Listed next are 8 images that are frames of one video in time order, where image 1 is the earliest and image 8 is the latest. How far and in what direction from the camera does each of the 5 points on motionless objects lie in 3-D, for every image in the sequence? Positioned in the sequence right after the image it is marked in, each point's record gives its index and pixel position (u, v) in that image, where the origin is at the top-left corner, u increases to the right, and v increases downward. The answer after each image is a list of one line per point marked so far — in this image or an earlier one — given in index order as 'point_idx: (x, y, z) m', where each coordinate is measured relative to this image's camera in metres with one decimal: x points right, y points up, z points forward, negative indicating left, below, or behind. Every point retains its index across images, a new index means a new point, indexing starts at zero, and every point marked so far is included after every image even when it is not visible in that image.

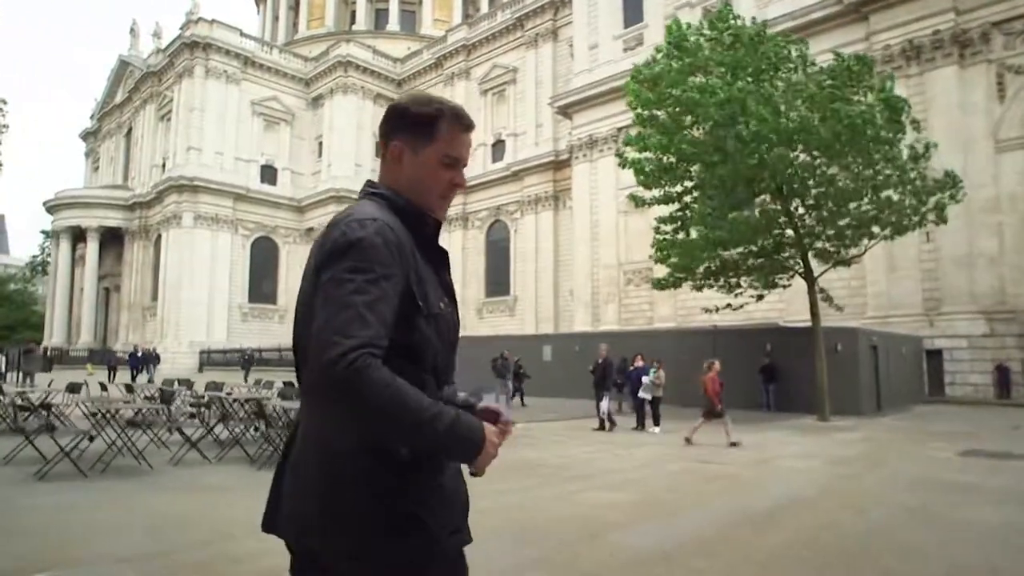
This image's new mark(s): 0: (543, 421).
0: (+0.7, -3.2, +16.5) m
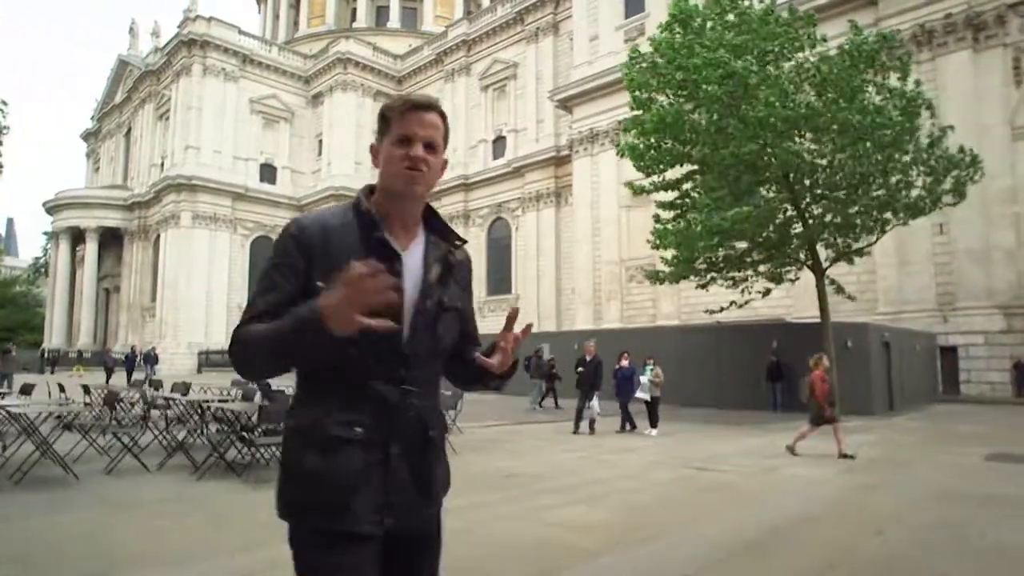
0: (+0.5, -3.1, +15.7) m
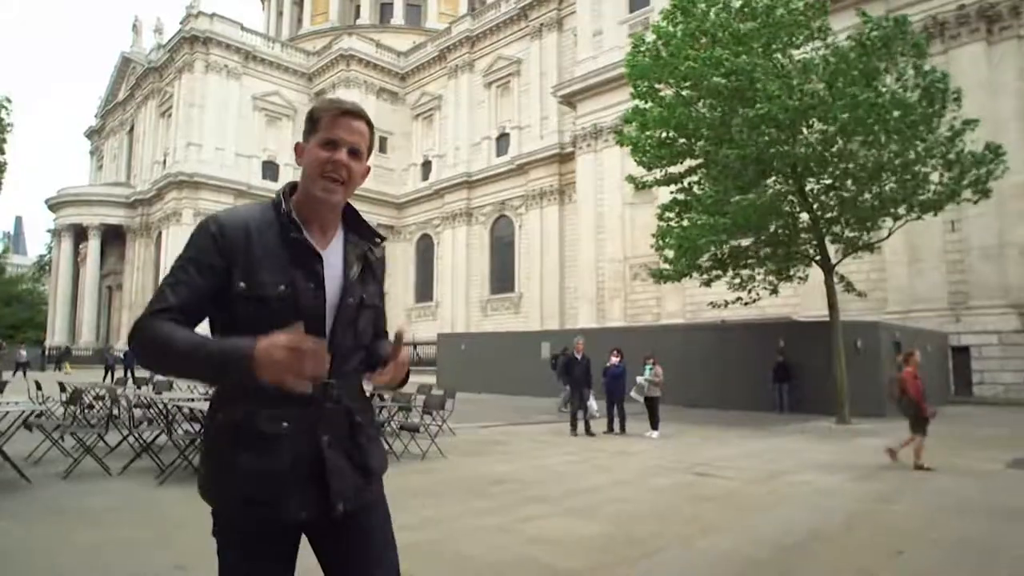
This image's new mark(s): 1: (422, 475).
0: (+0.5, -3.0, +15.2) m
1: (-1.0, -2.1, +7.7) m
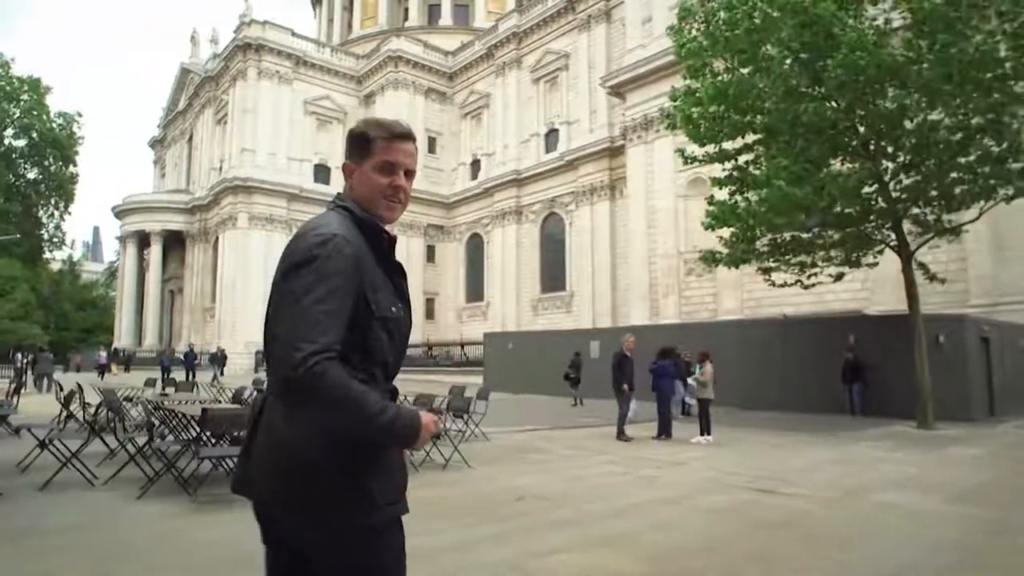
0: (+1.4, -2.9, +14.3) m
1: (-0.7, -2.0, +6.8) m
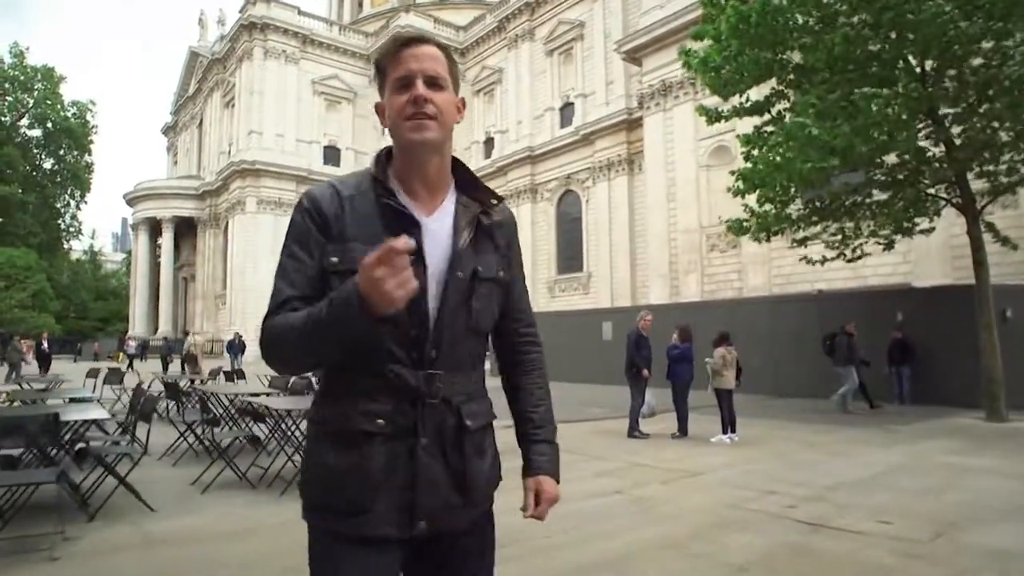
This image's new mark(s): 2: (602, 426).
0: (+1.3, -2.4, +12.5) m
1: (-1.0, -1.7, +5.1) m
2: (+1.6, -2.3, +11.7) m
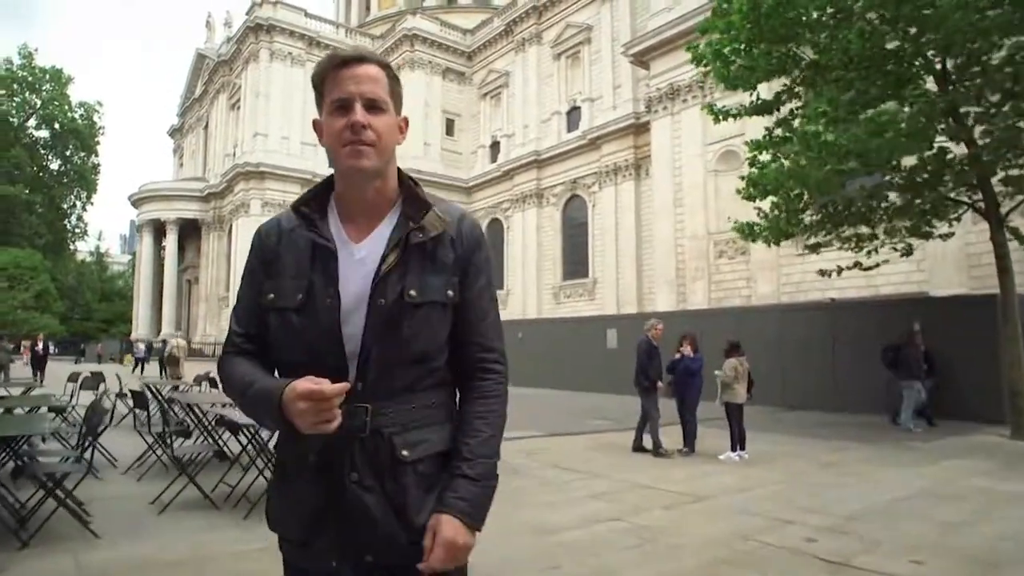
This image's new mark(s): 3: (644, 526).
0: (+1.3, -2.5, +12.0) m
1: (-1.1, -1.7, +4.7) m
2: (+1.5, -2.4, +11.2) m
3: (+1.0, -1.7, +5.1) m
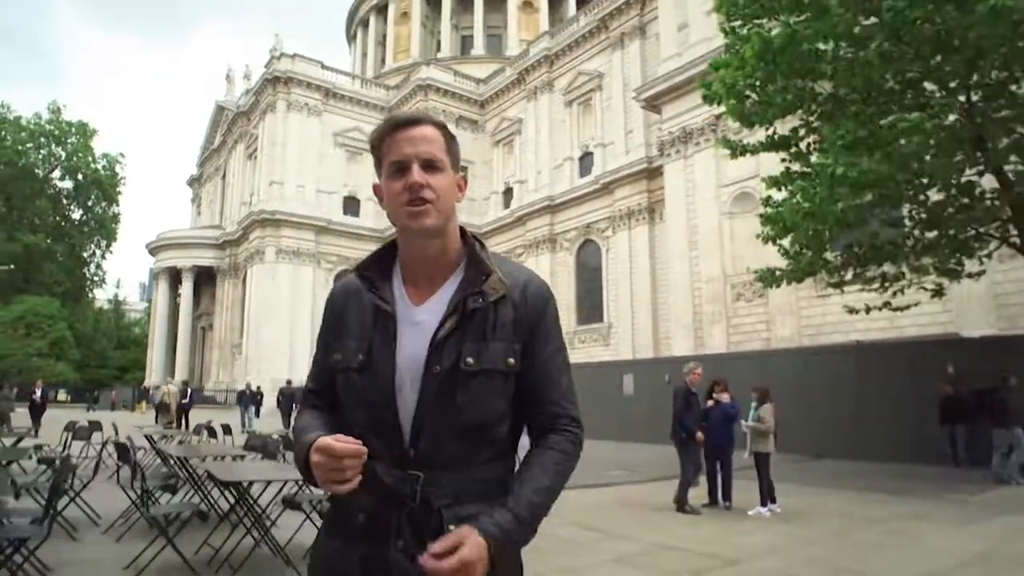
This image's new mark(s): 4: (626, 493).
0: (+1.5, -3.2, +11.4) m
1: (-1.1, -2.0, +4.2) m
2: (+1.7, -3.1, +10.6) m
3: (+1.0, -2.0, +4.6) m
4: (+1.7, -3.1, +10.6) m
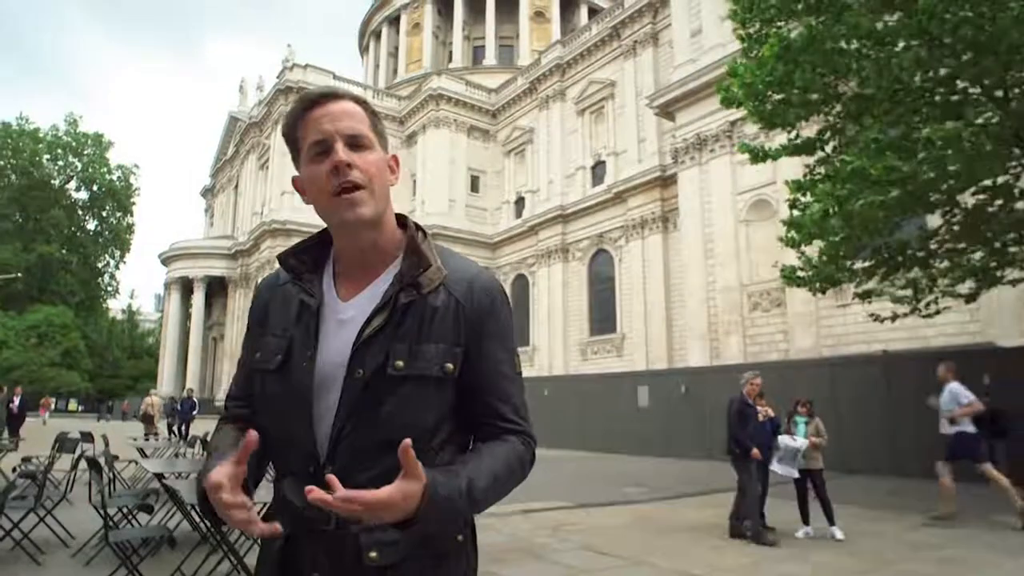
0: (+1.7, -3.3, +10.8) m
1: (-1.0, -1.9, +3.6) m
2: (+1.9, -3.2, +10.0) m
3: (+1.1, -2.0, +4.0) m
4: (+1.8, -3.2, +10.0) m
